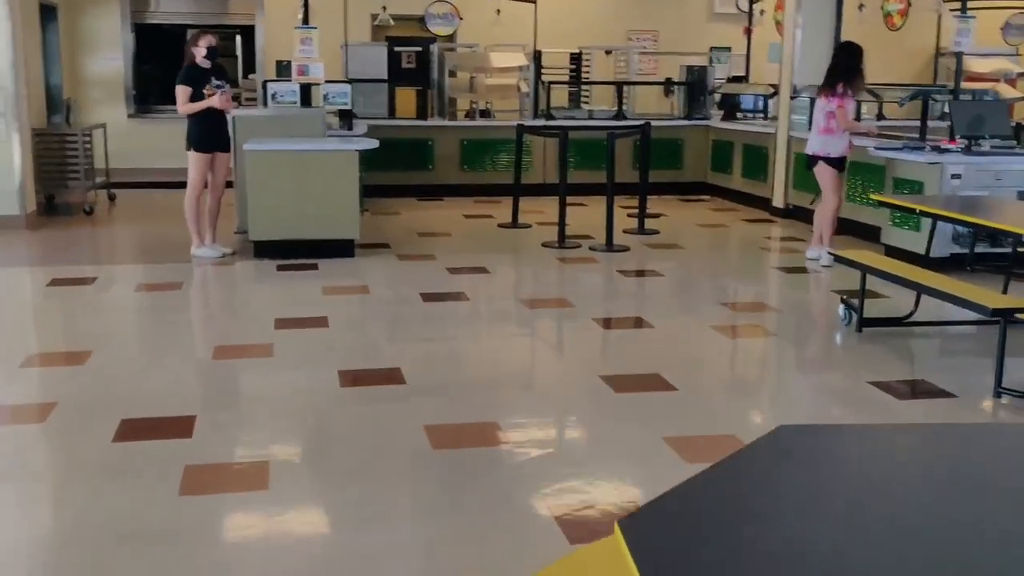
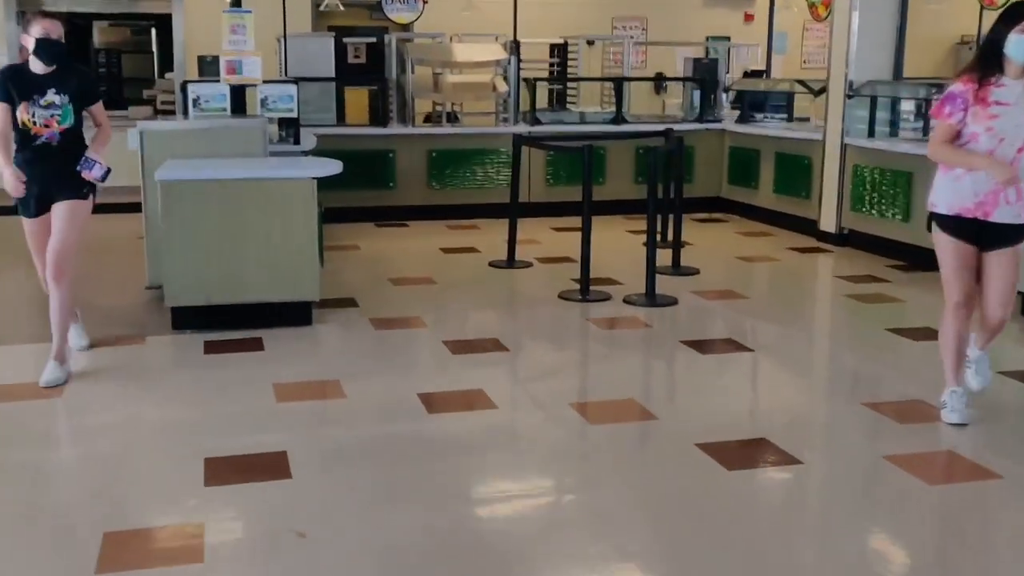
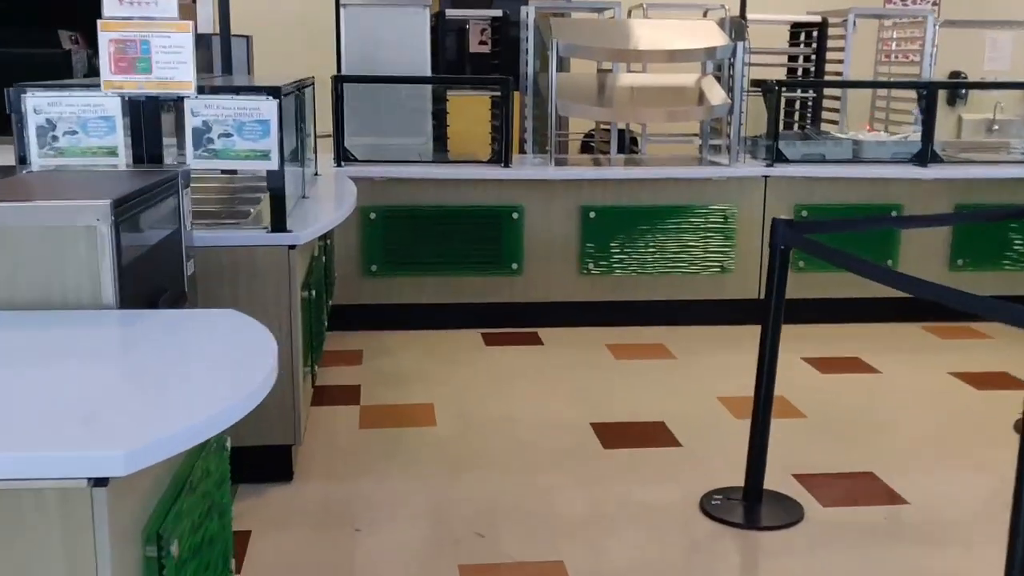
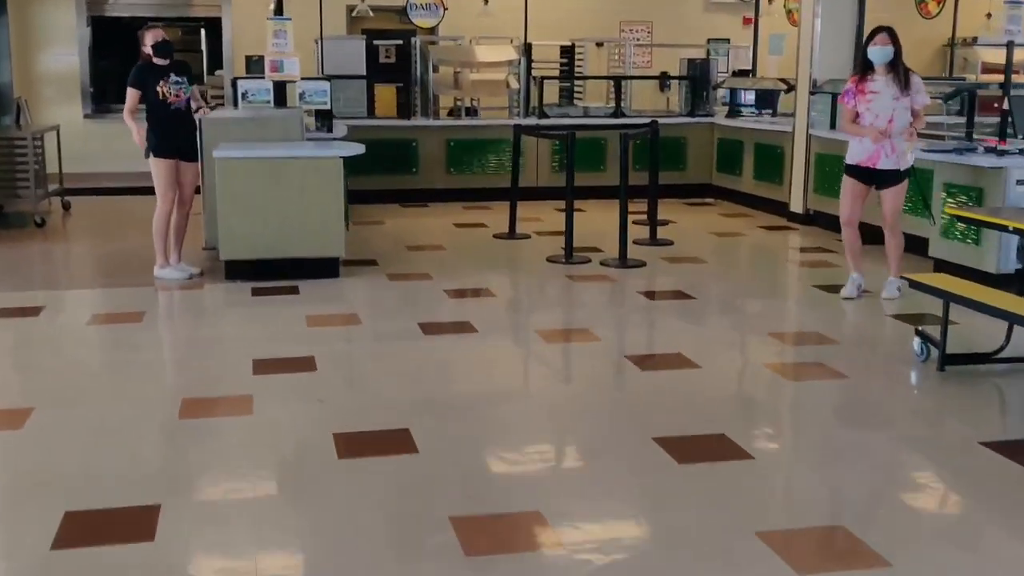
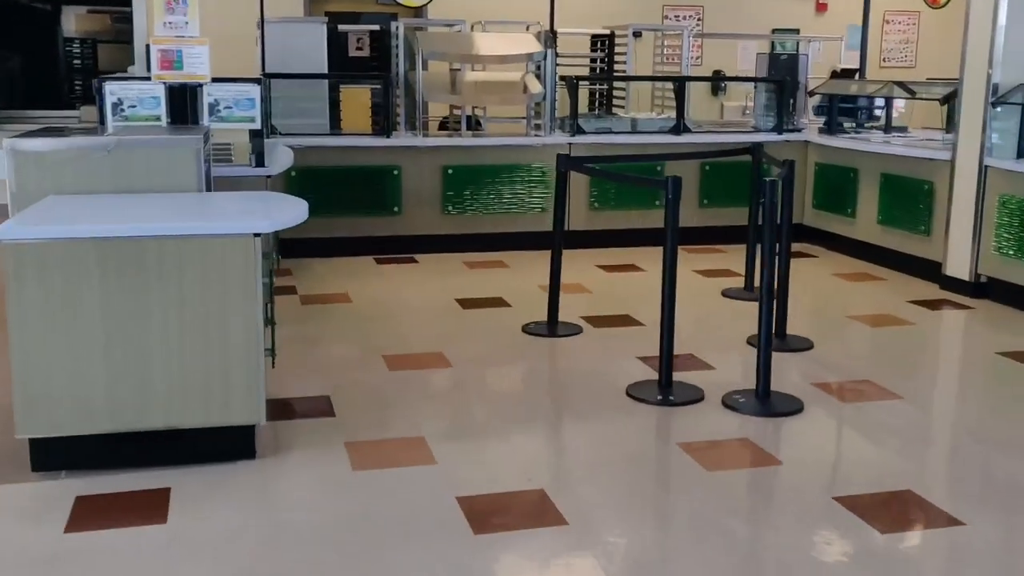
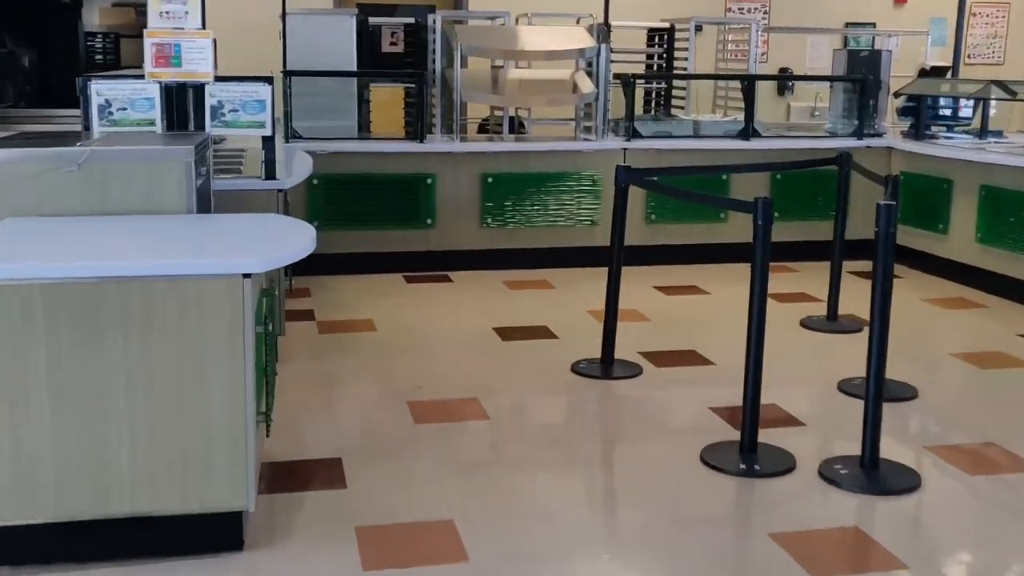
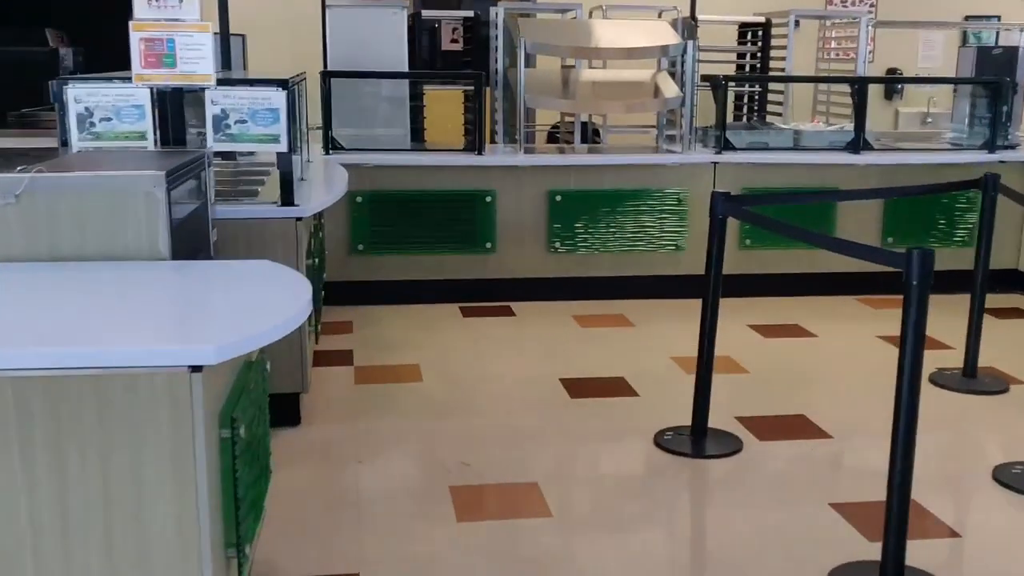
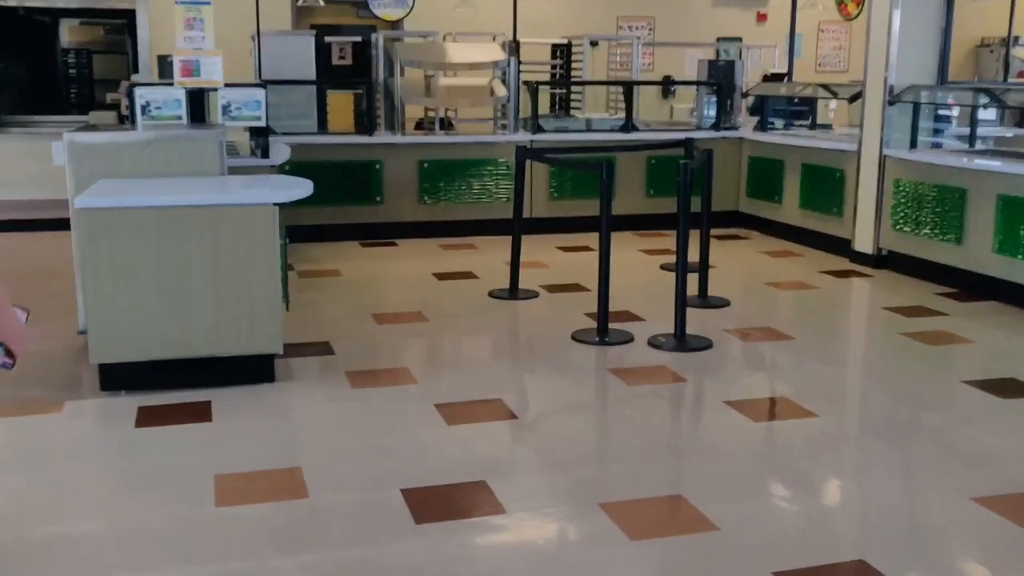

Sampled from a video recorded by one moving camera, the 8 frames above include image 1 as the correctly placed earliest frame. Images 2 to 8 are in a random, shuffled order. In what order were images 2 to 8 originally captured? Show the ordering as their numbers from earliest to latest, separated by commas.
4, 2, 8, 5, 6, 7, 3
